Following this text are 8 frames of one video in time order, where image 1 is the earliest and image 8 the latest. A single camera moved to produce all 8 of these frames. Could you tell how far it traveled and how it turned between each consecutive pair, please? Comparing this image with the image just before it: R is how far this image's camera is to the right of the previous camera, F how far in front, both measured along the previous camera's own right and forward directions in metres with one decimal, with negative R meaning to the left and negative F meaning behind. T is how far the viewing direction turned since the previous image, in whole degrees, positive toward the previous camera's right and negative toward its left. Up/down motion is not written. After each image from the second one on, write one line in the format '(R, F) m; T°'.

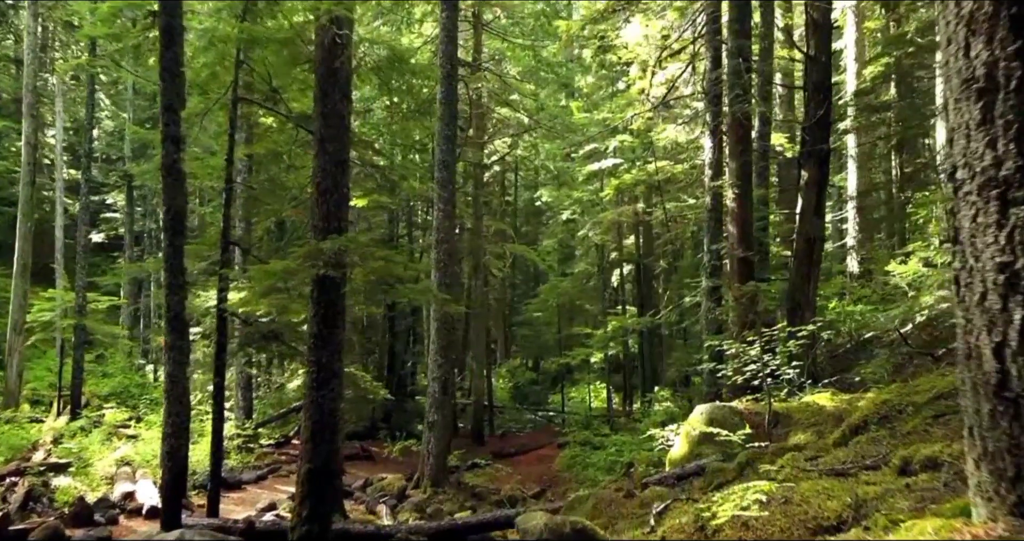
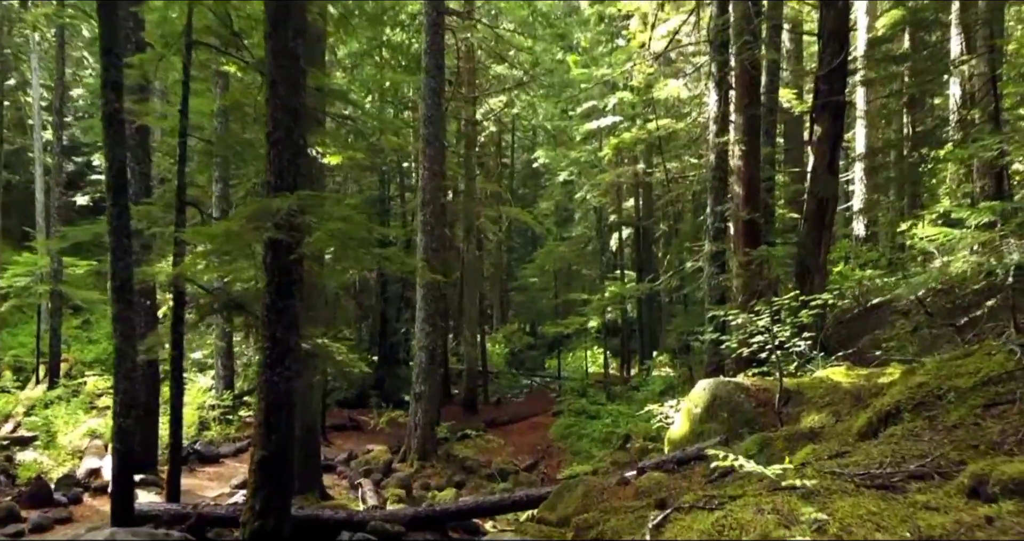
(+0.2, +0.8) m; 0°
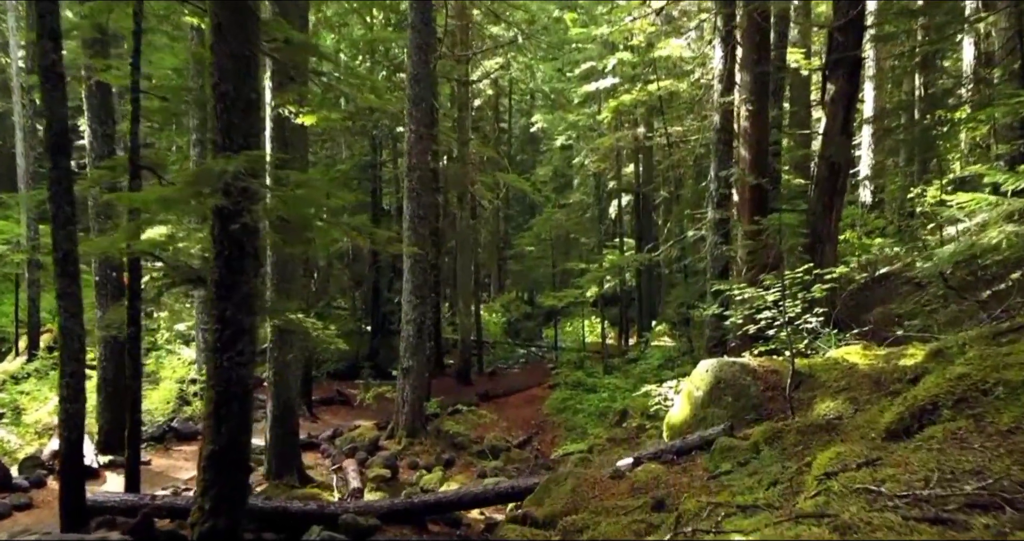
(+0.1, +0.7) m; 0°
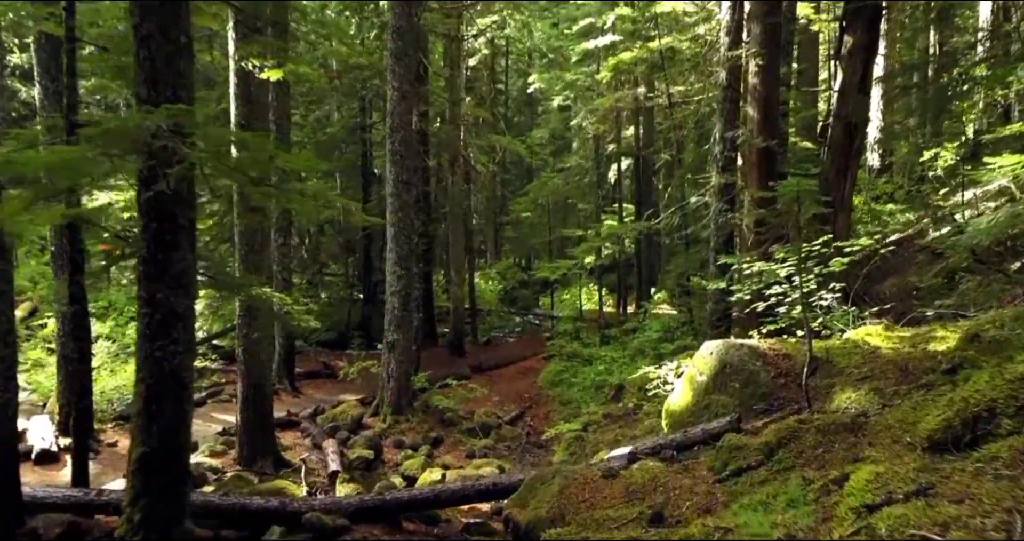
(+0.1, +0.7) m; 0°
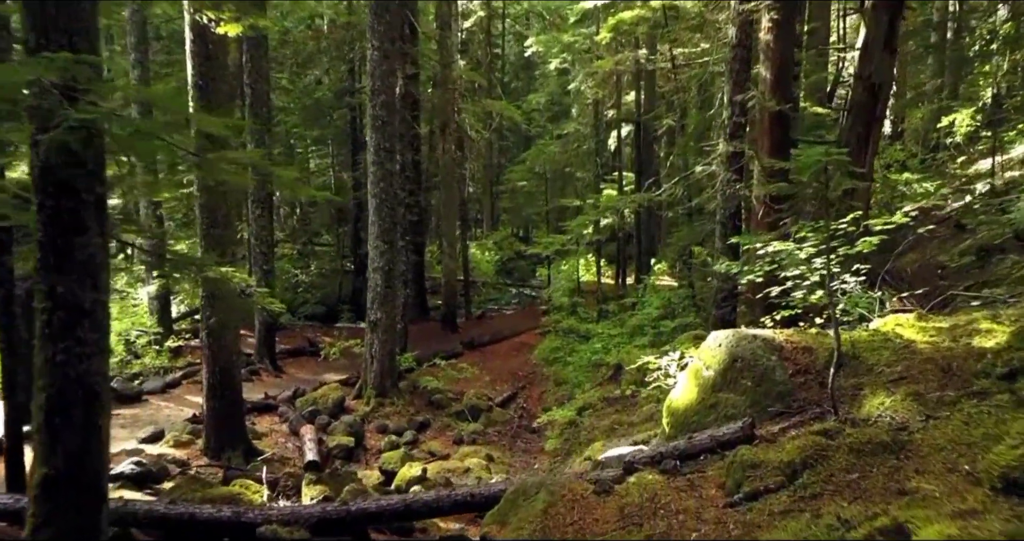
(+0.1, +0.8) m; 0°
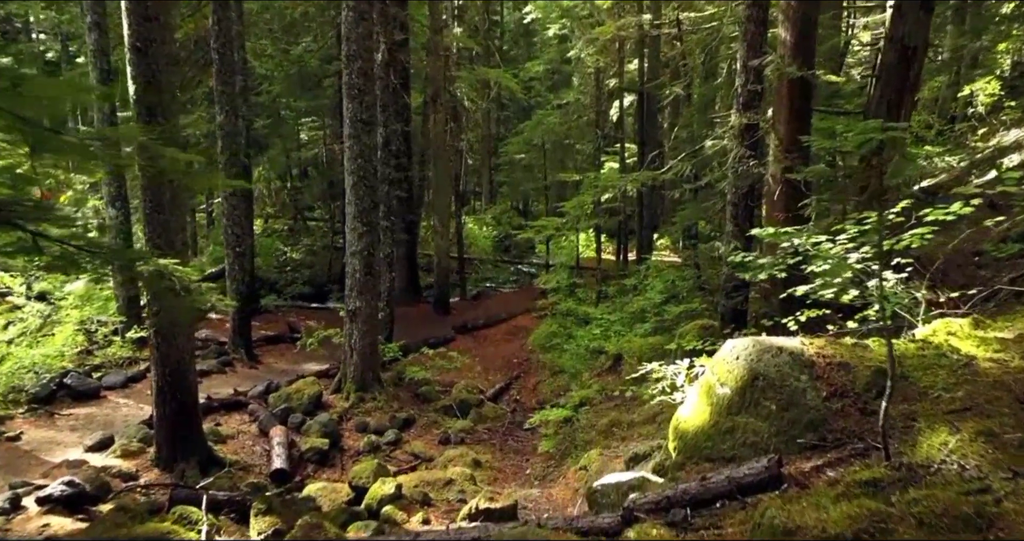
(+0.2, +0.9) m; 0°
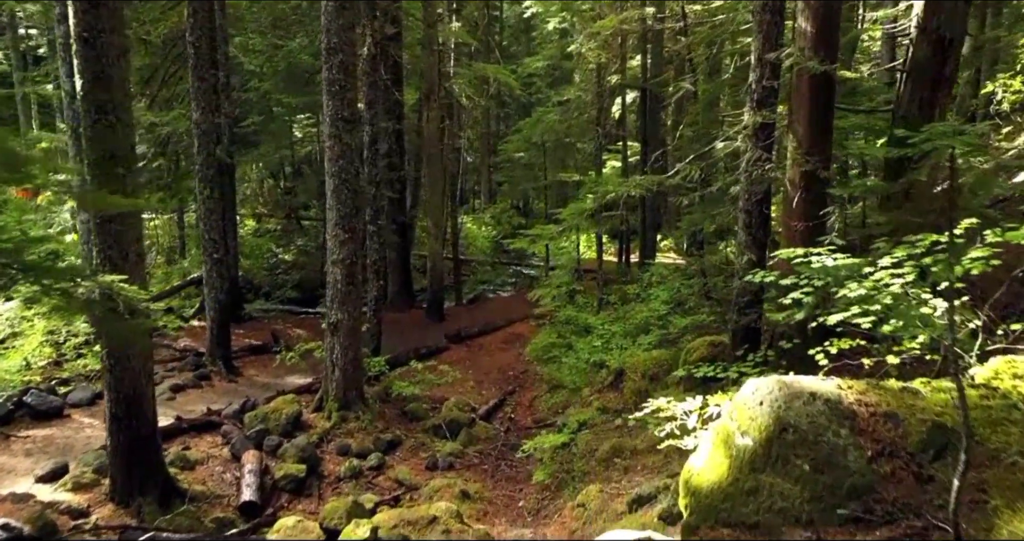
(+0.1, +0.7) m; 0°
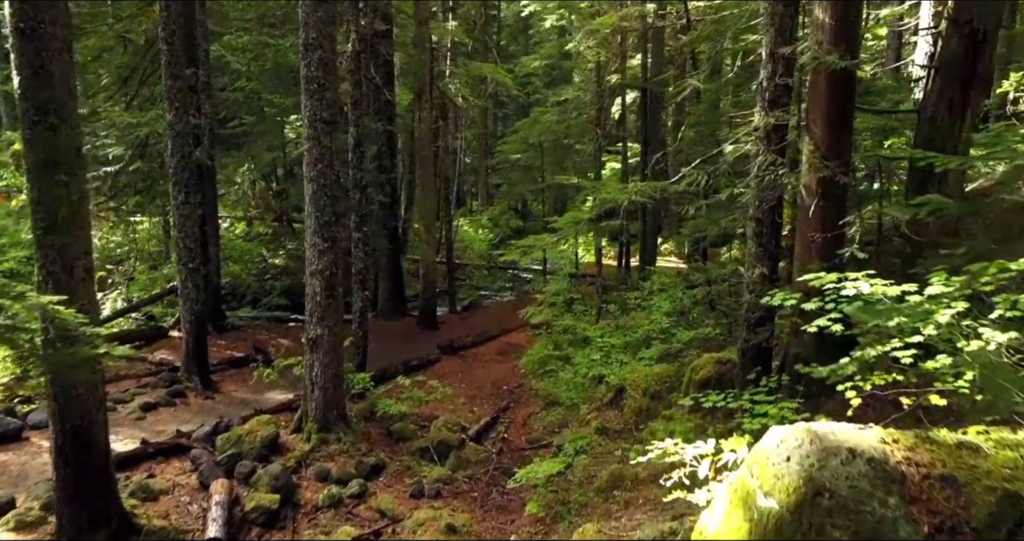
(+0.1, +0.6) m; 0°
